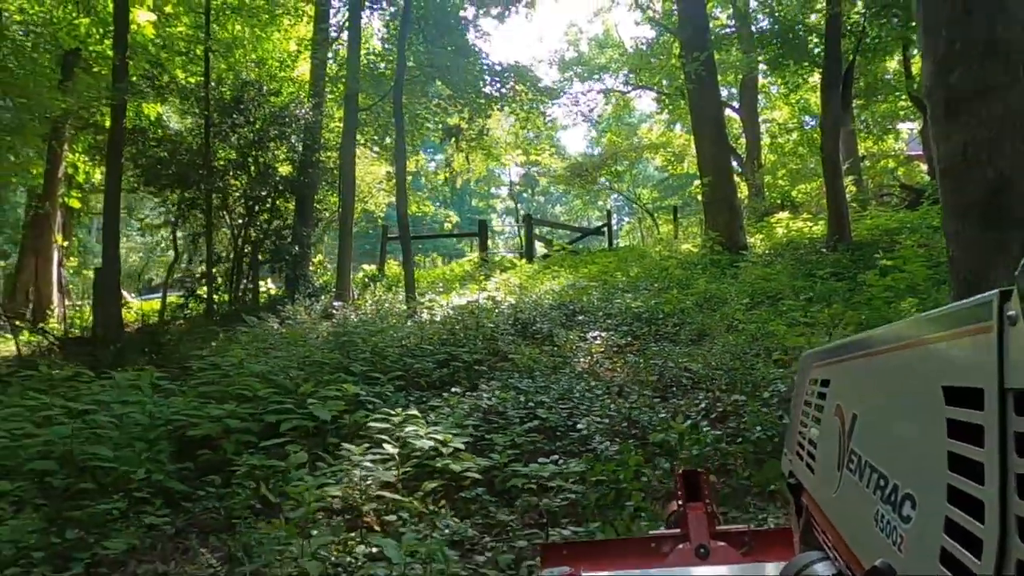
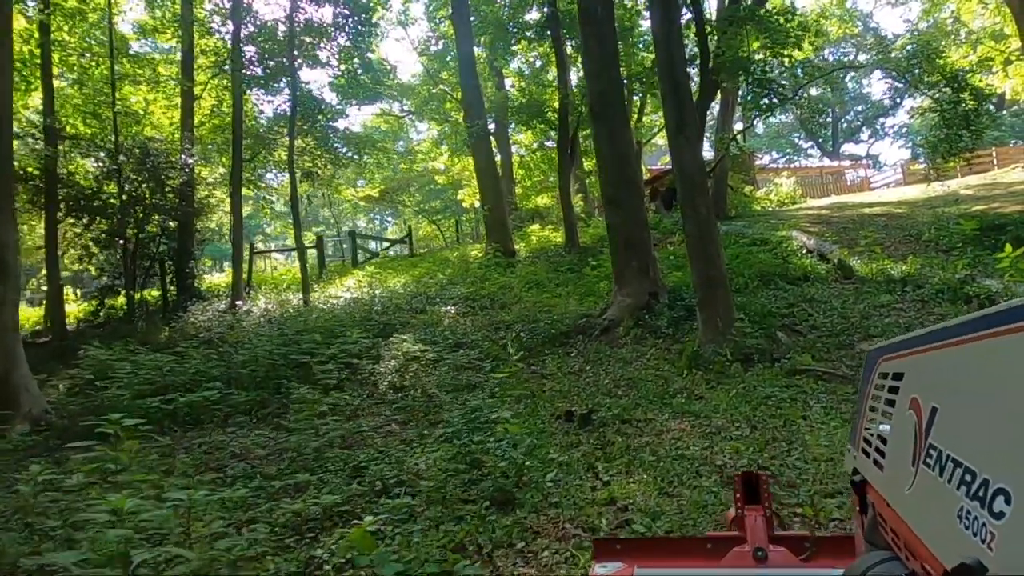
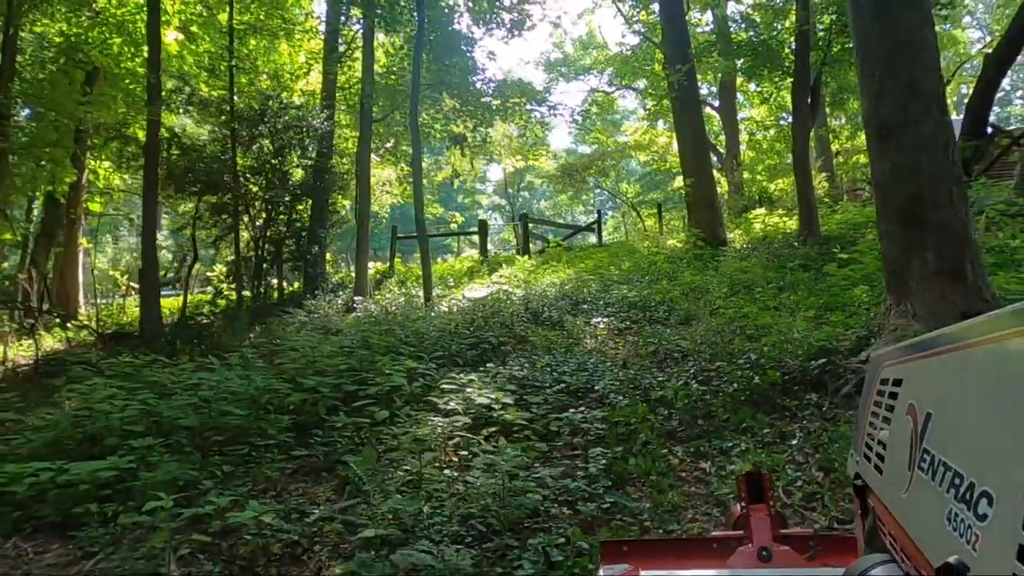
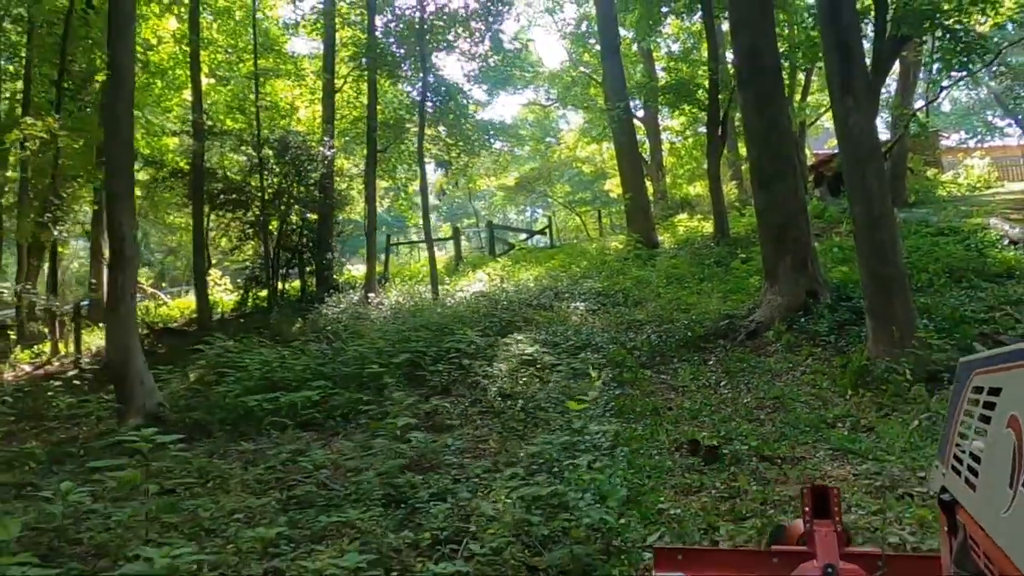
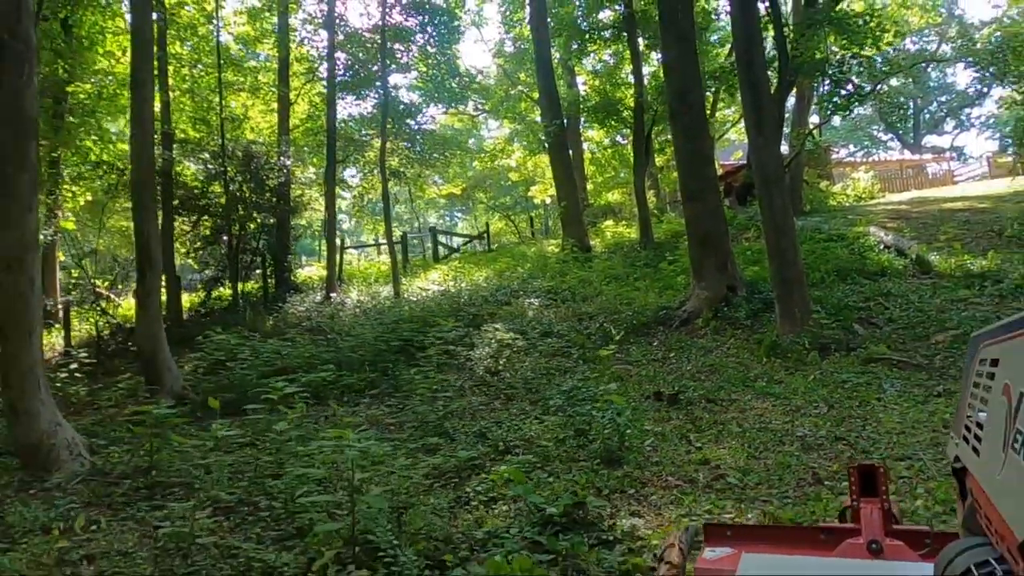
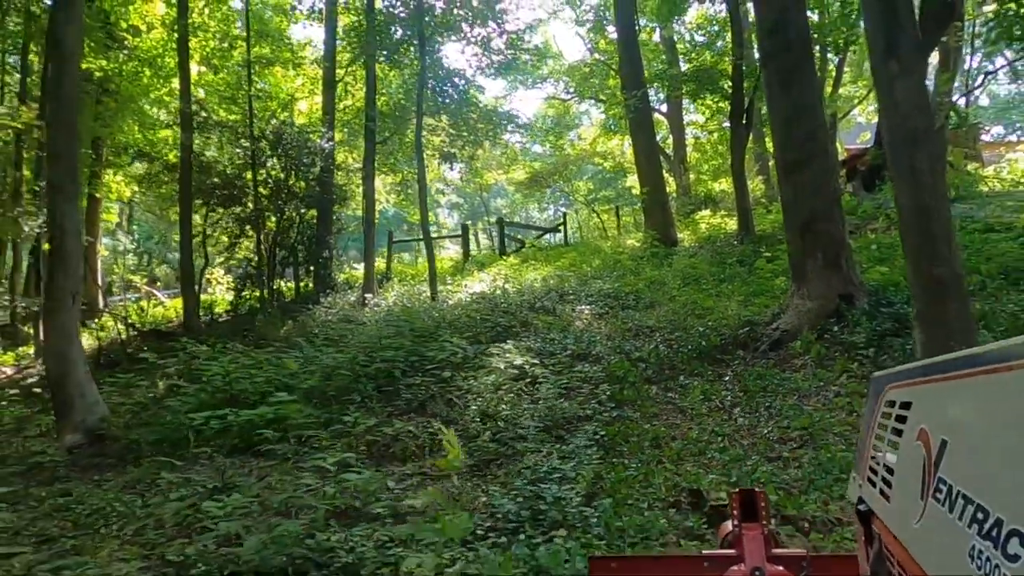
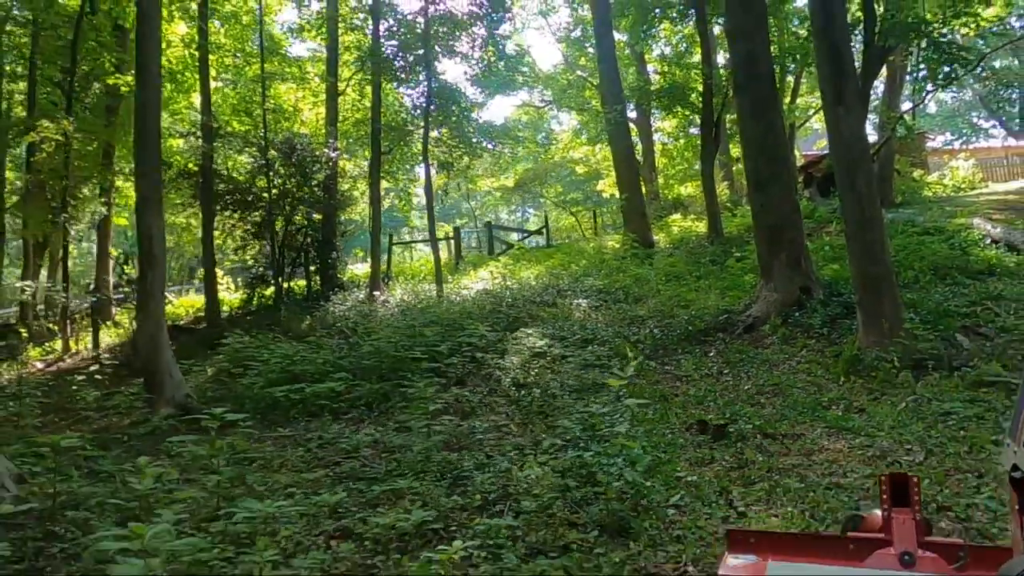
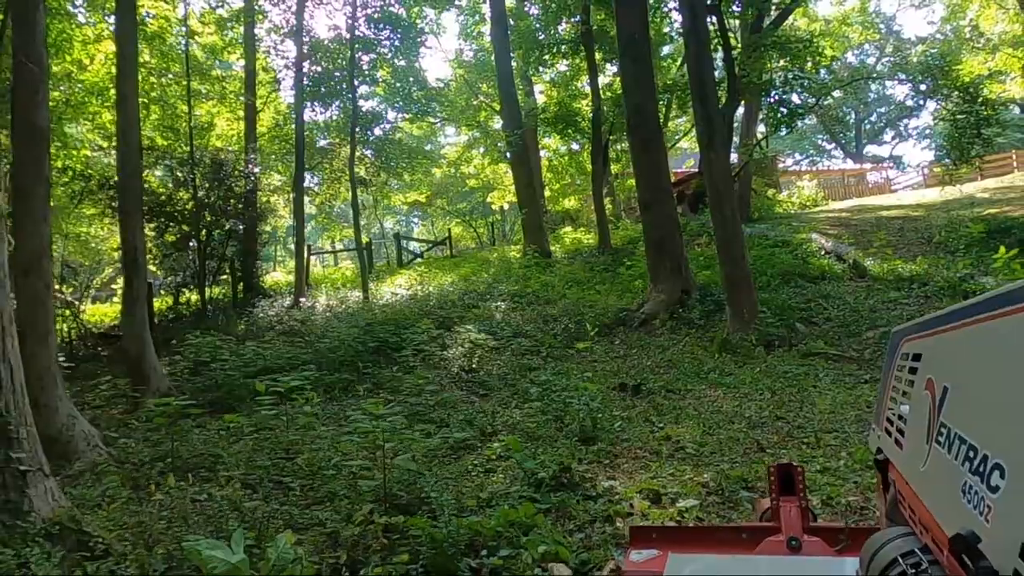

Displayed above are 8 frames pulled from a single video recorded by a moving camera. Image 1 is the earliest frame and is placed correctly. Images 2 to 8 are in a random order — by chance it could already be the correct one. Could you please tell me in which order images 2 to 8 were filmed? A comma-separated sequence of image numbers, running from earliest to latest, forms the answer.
3, 6, 4, 7, 5, 8, 2
